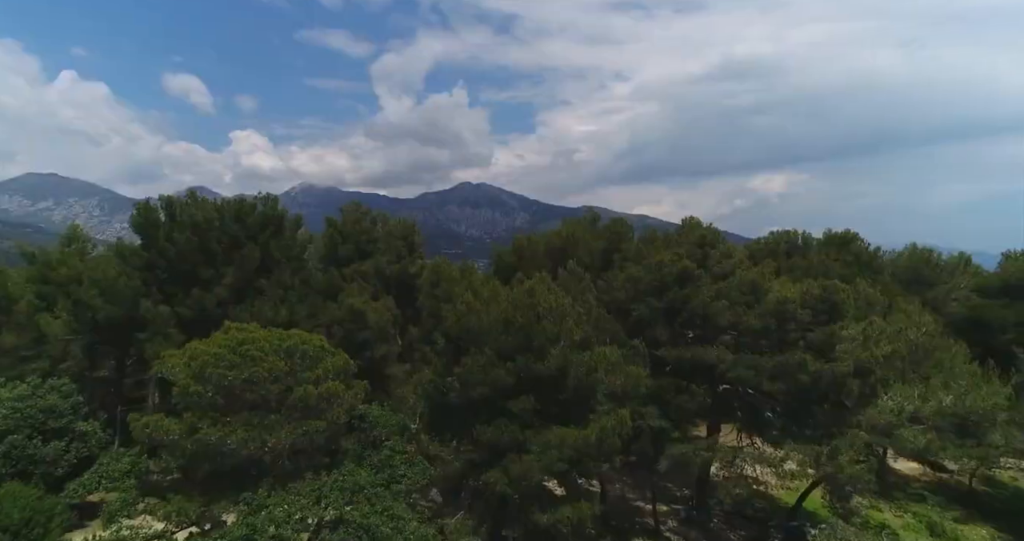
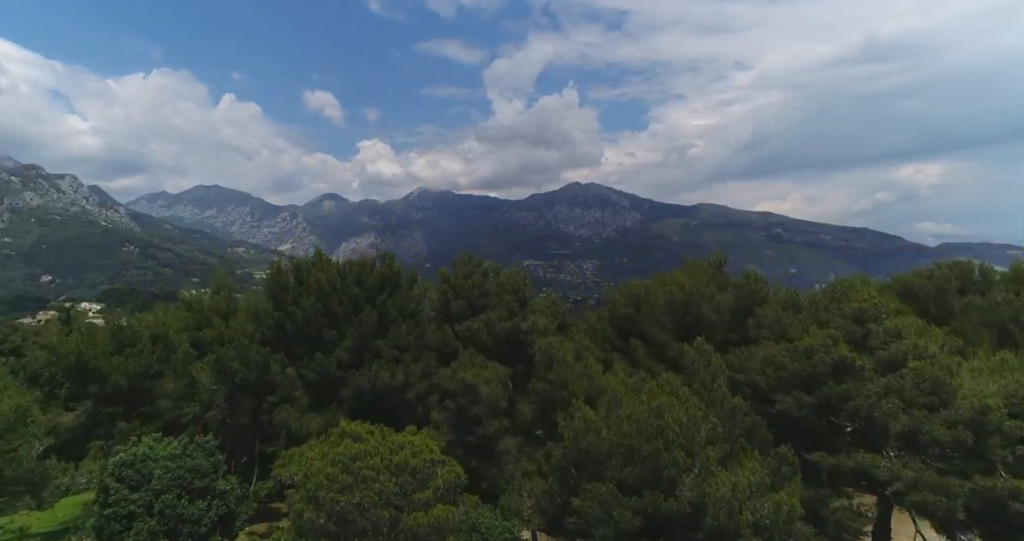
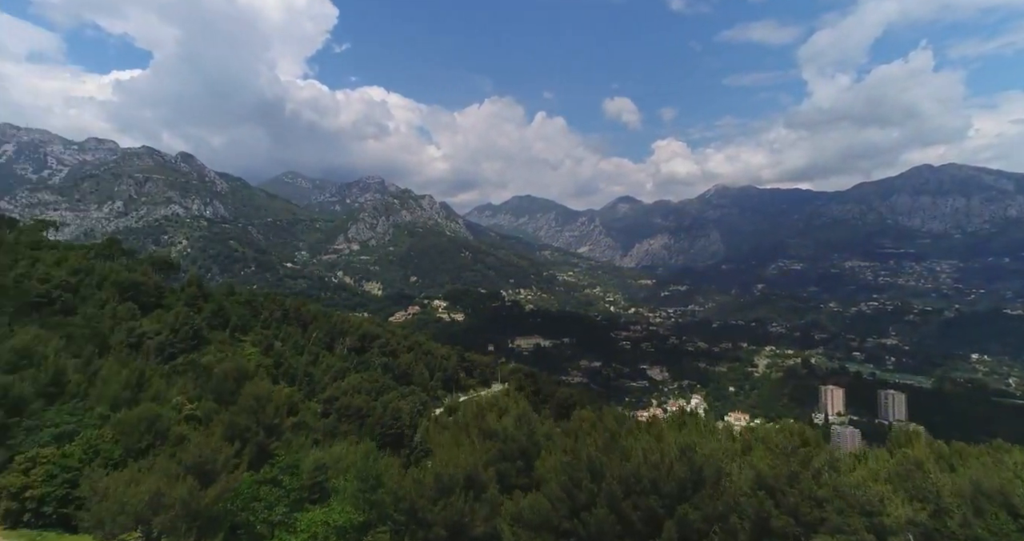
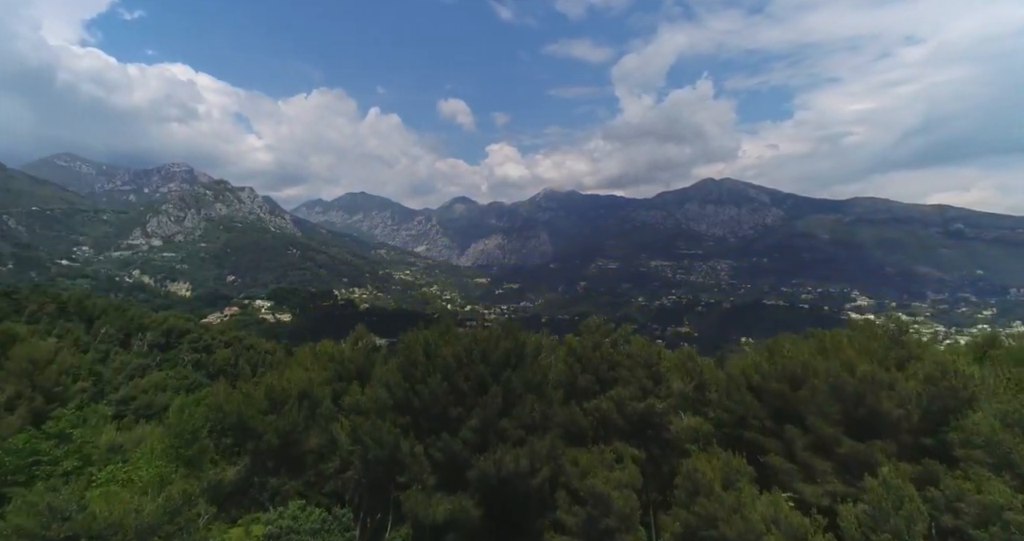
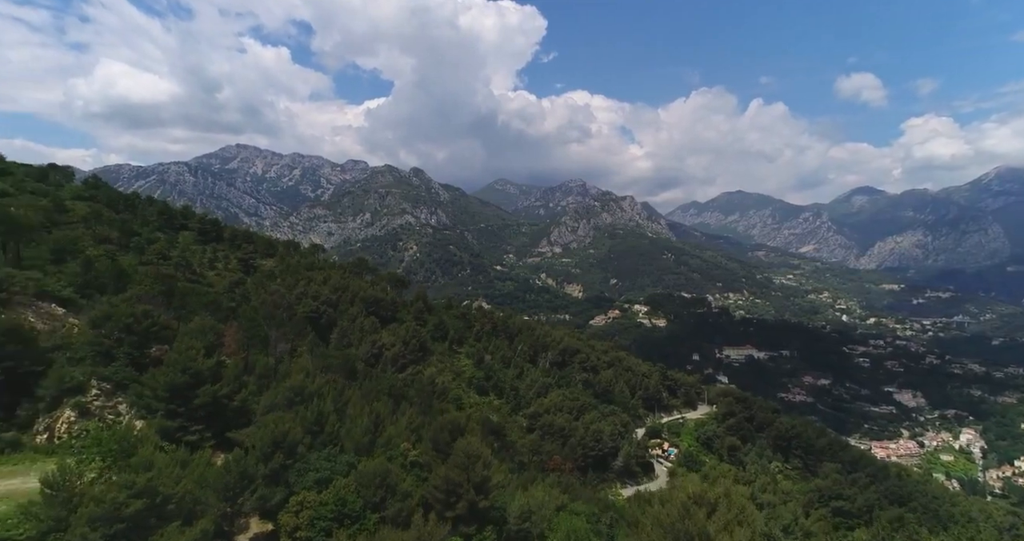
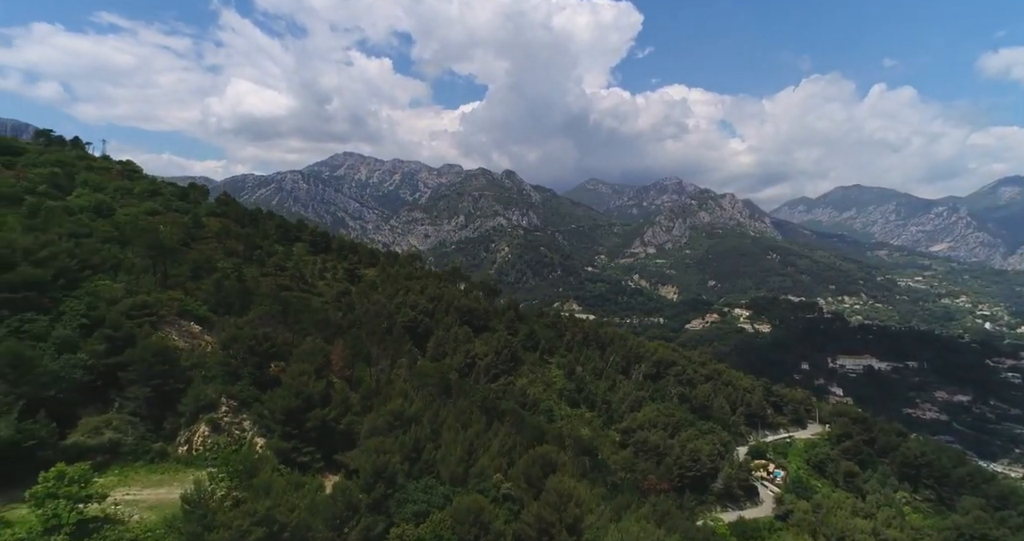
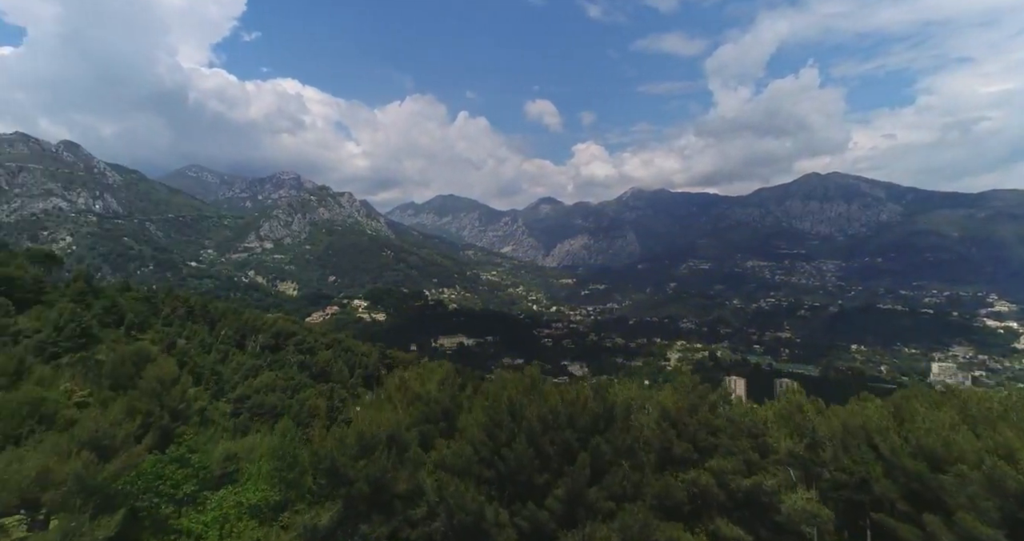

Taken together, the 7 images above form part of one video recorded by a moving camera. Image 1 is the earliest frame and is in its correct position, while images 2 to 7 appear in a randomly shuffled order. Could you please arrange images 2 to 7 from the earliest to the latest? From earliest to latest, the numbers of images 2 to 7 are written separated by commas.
2, 4, 7, 3, 5, 6
